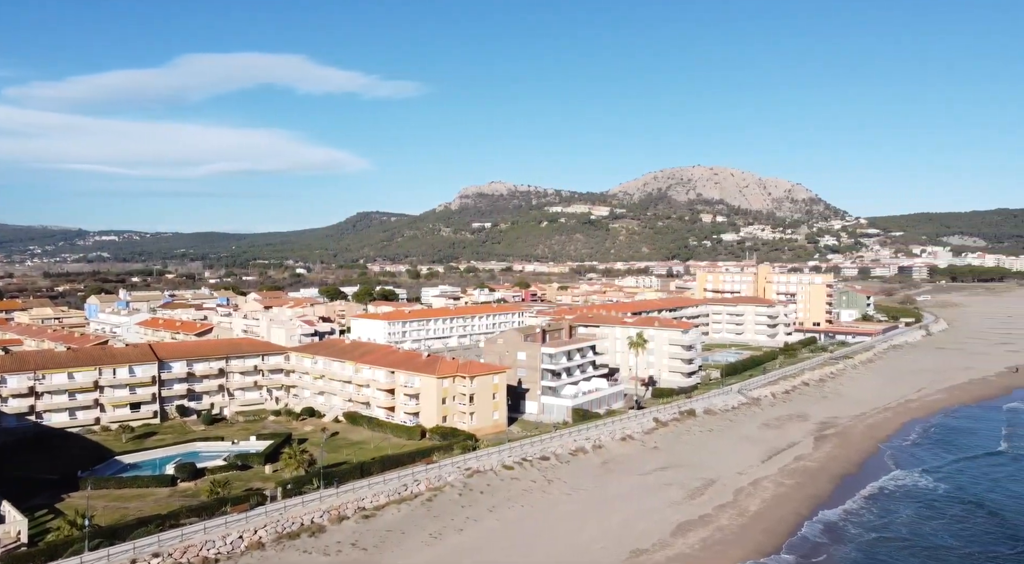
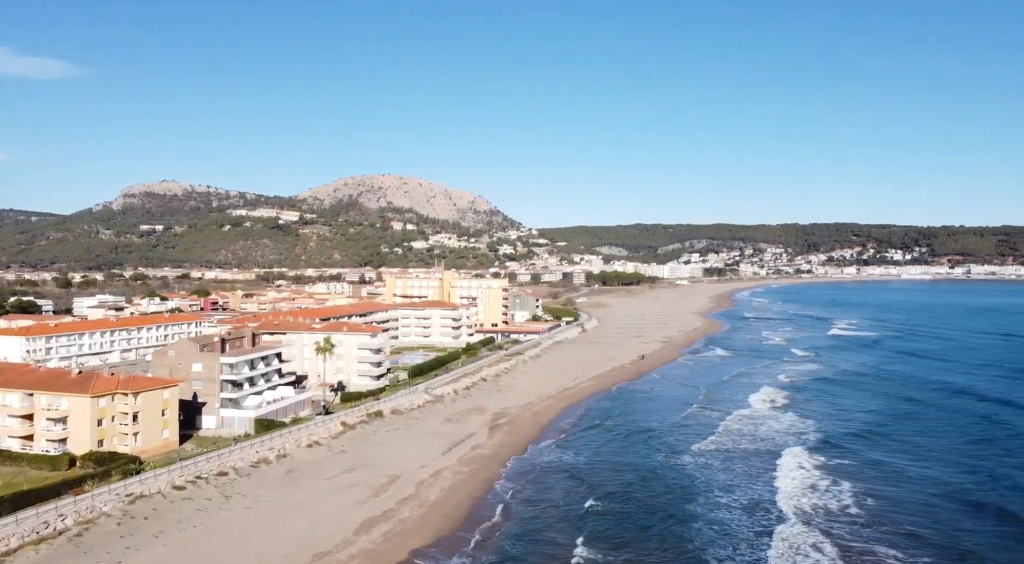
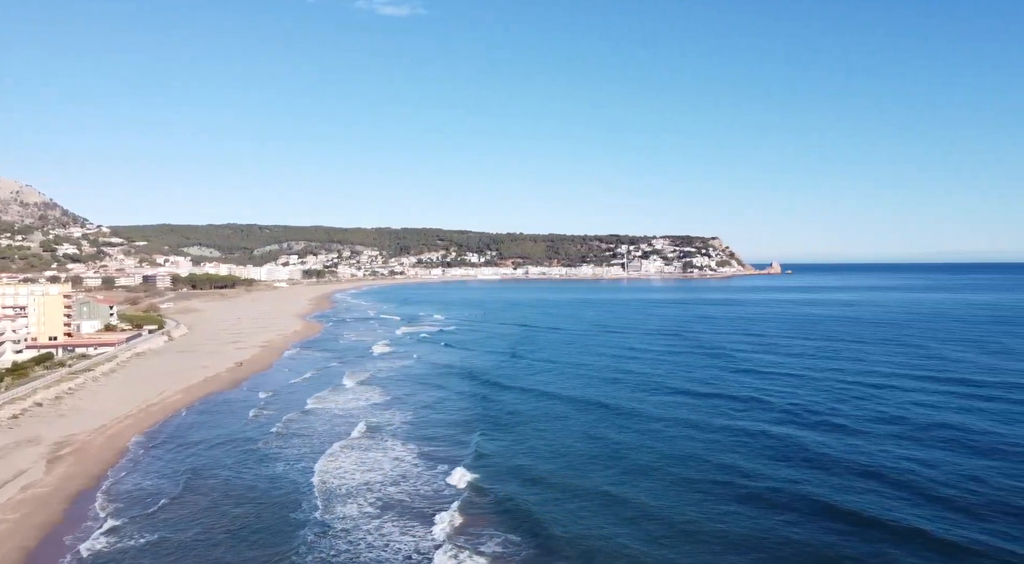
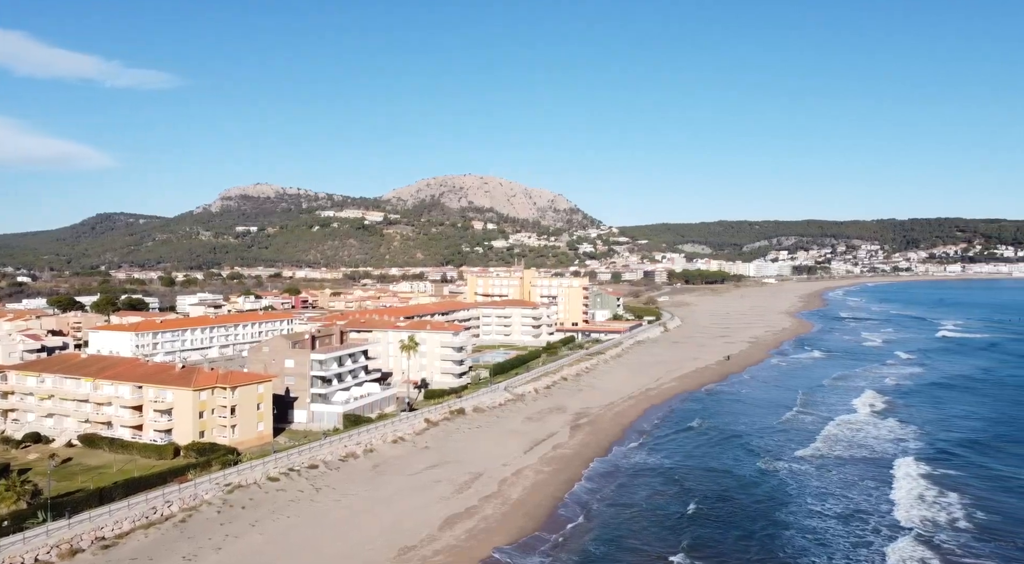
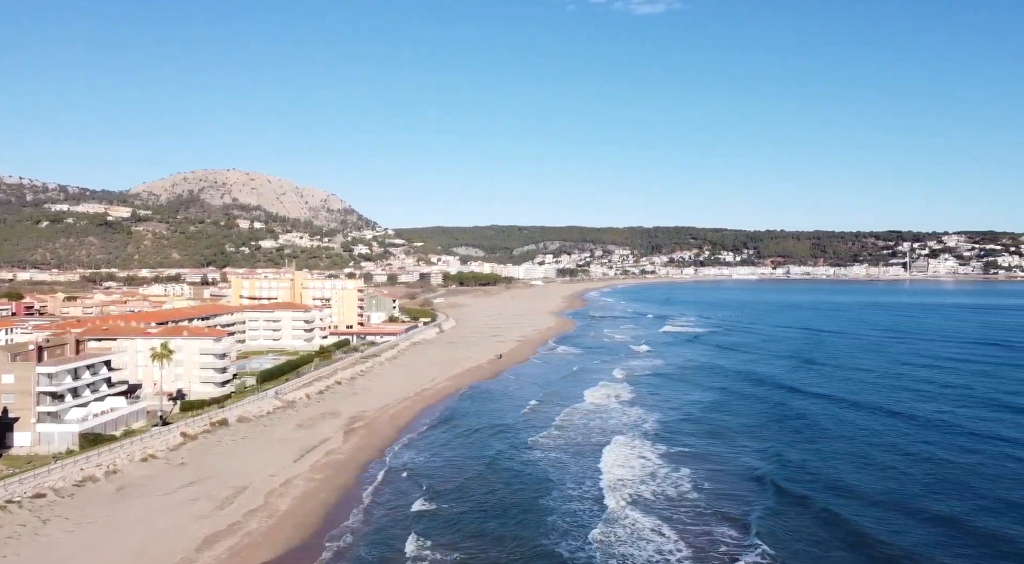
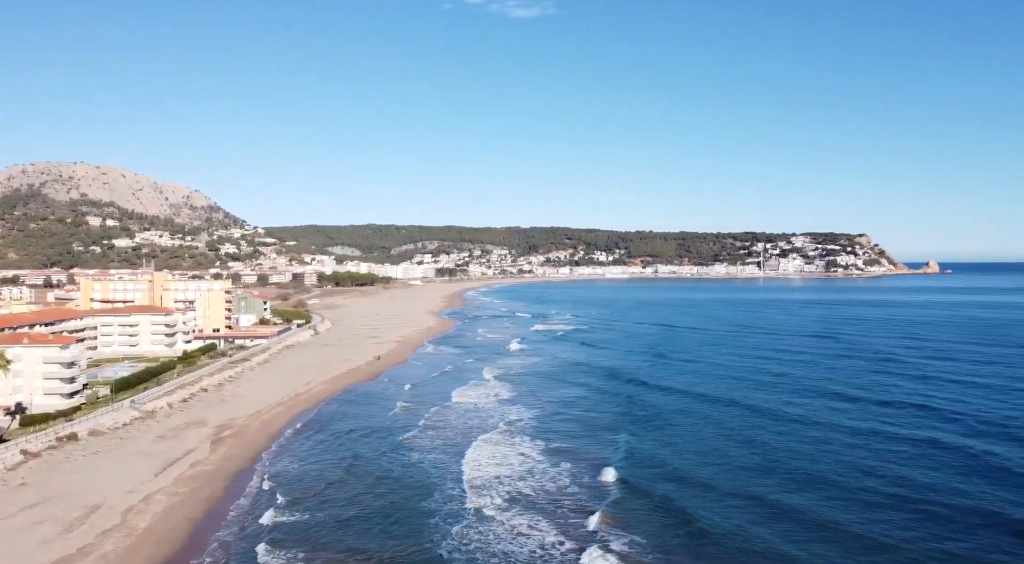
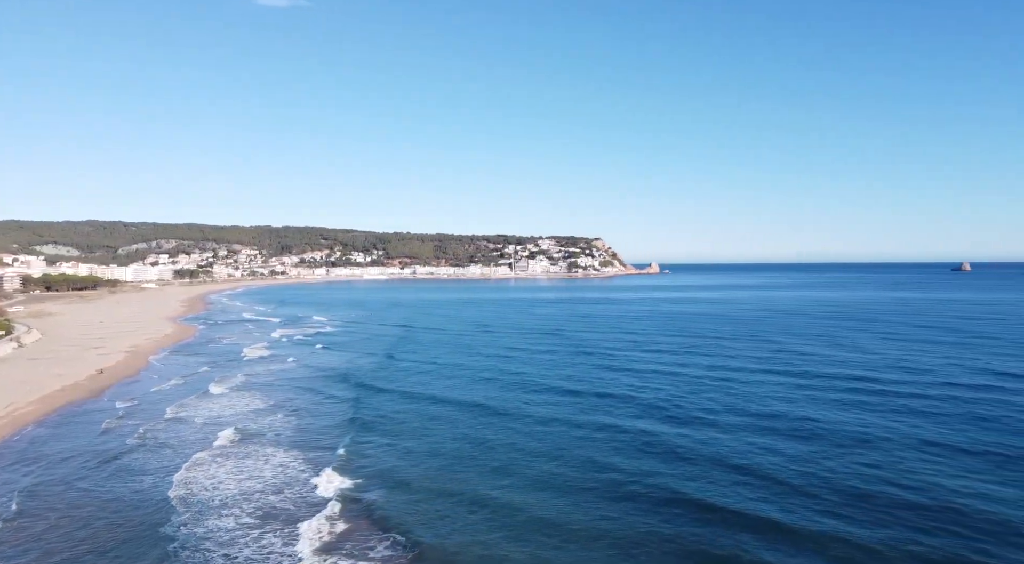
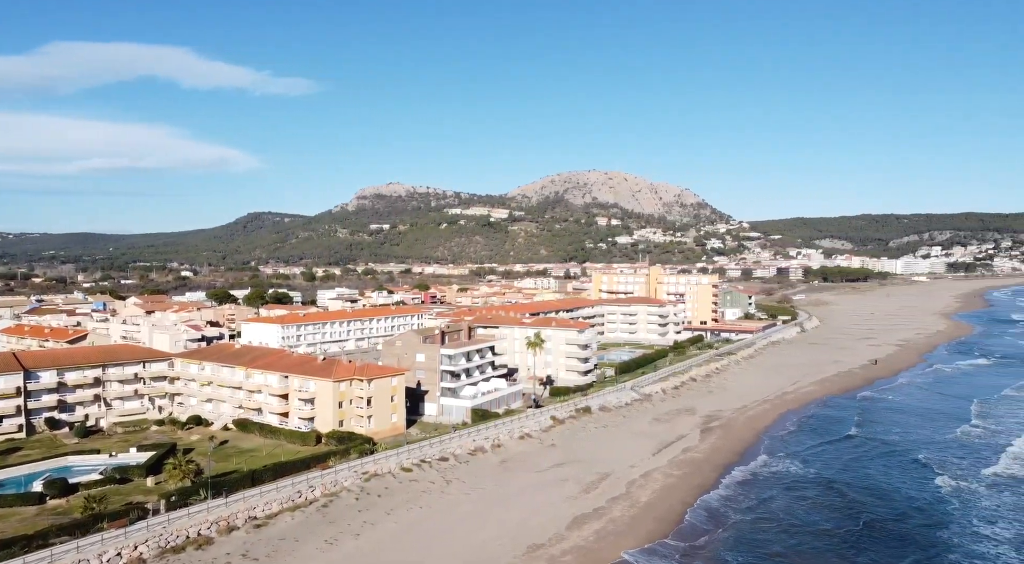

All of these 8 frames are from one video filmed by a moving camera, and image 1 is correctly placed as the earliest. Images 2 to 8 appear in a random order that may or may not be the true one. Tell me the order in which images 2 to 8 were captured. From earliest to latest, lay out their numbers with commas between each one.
8, 4, 2, 5, 6, 3, 7
